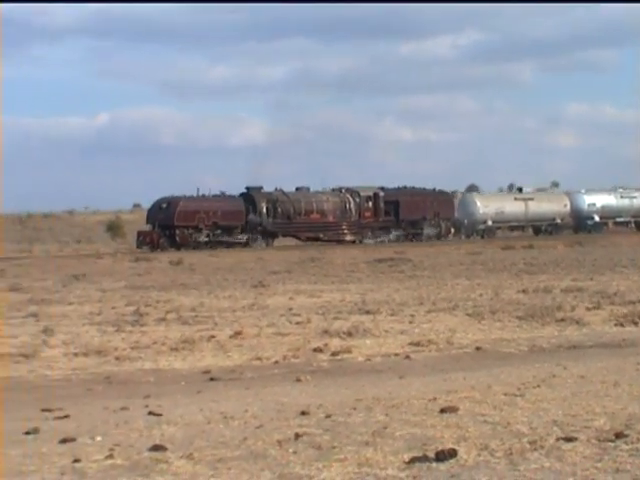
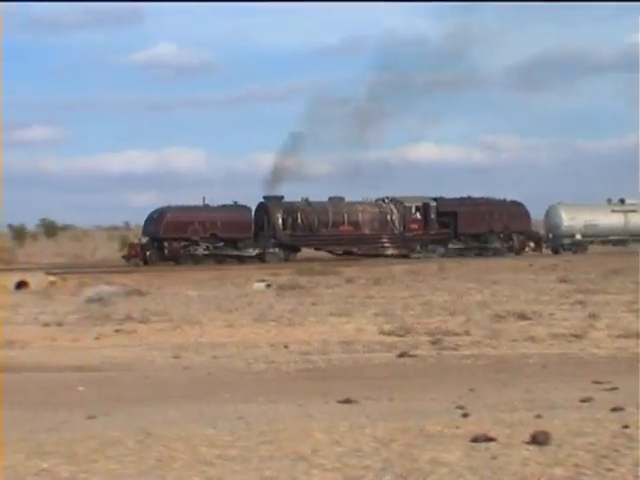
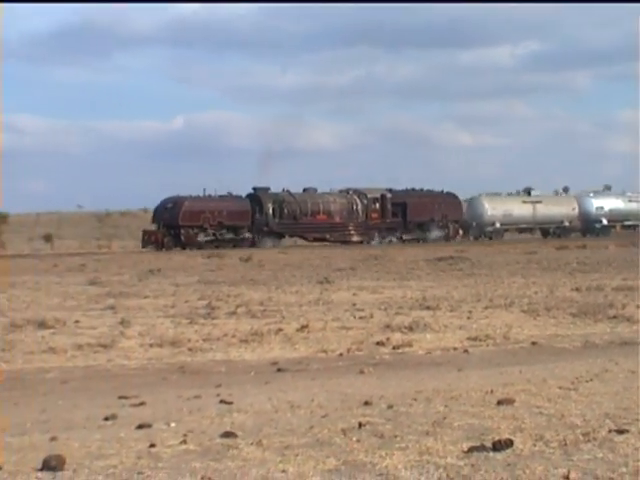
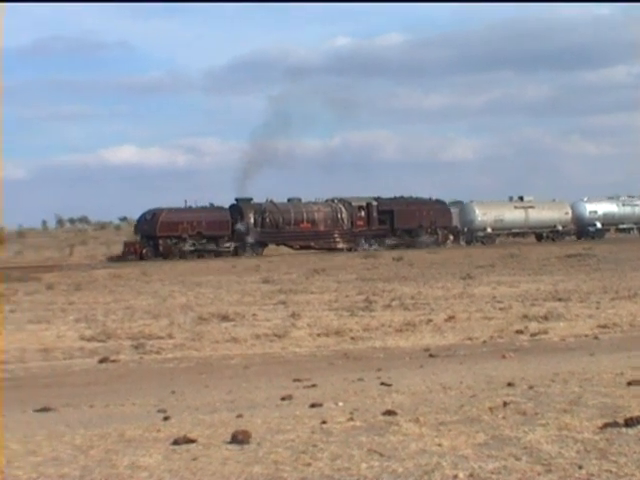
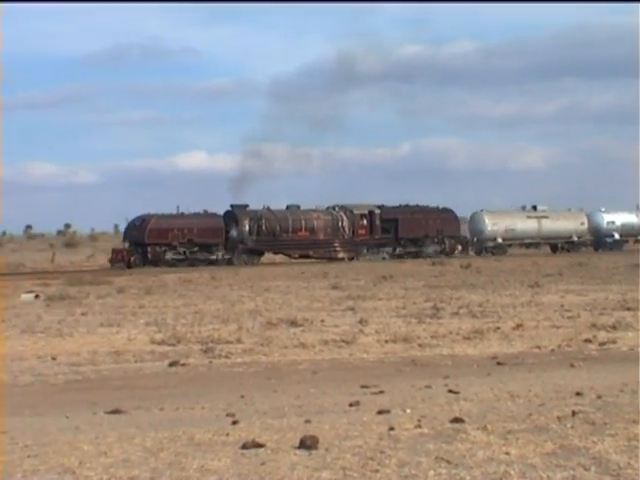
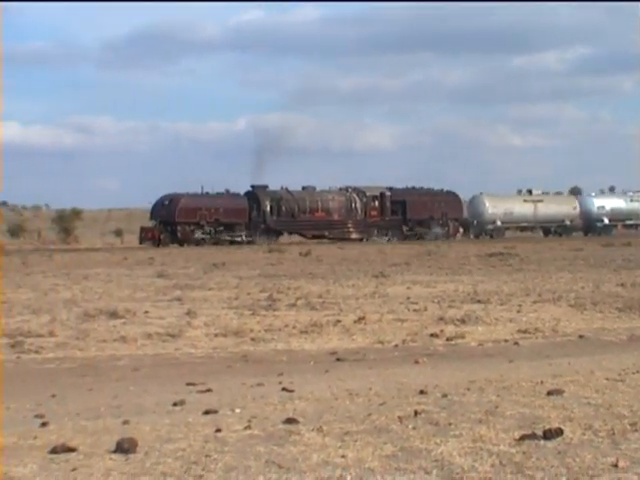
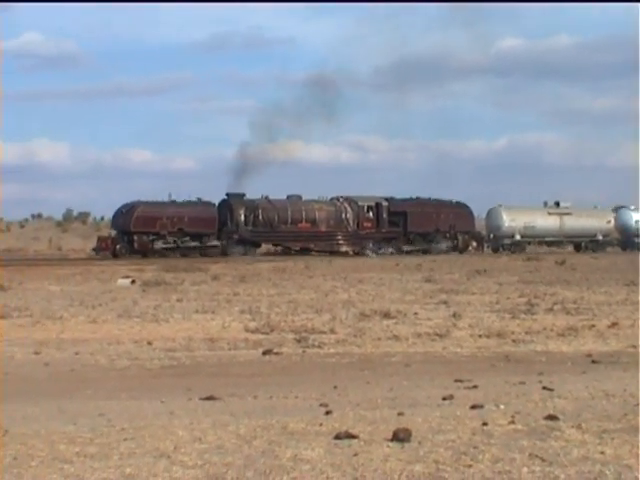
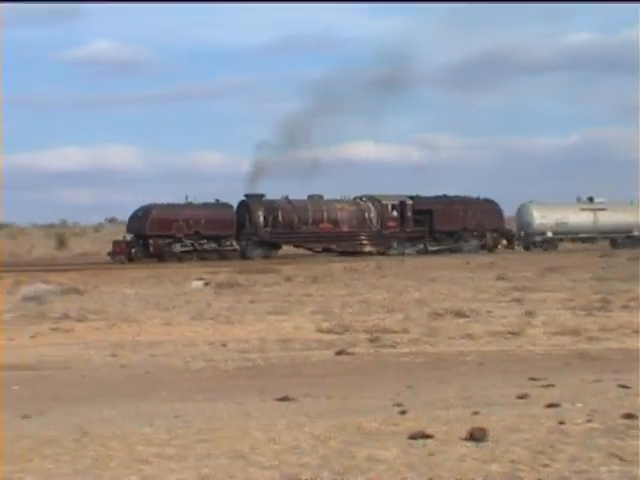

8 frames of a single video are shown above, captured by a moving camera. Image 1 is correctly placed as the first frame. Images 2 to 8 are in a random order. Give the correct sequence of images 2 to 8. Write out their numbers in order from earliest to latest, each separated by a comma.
3, 6, 4, 5, 7, 8, 2
